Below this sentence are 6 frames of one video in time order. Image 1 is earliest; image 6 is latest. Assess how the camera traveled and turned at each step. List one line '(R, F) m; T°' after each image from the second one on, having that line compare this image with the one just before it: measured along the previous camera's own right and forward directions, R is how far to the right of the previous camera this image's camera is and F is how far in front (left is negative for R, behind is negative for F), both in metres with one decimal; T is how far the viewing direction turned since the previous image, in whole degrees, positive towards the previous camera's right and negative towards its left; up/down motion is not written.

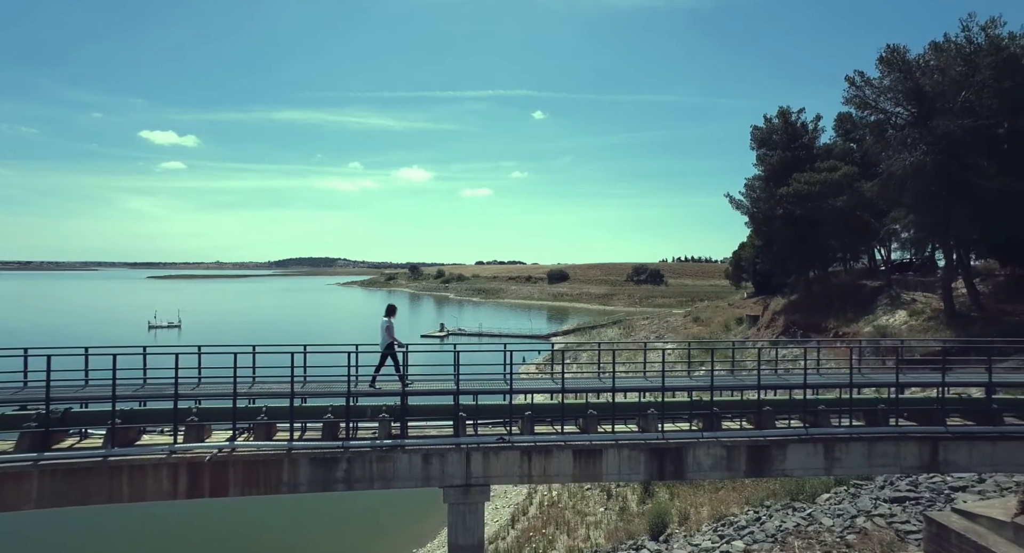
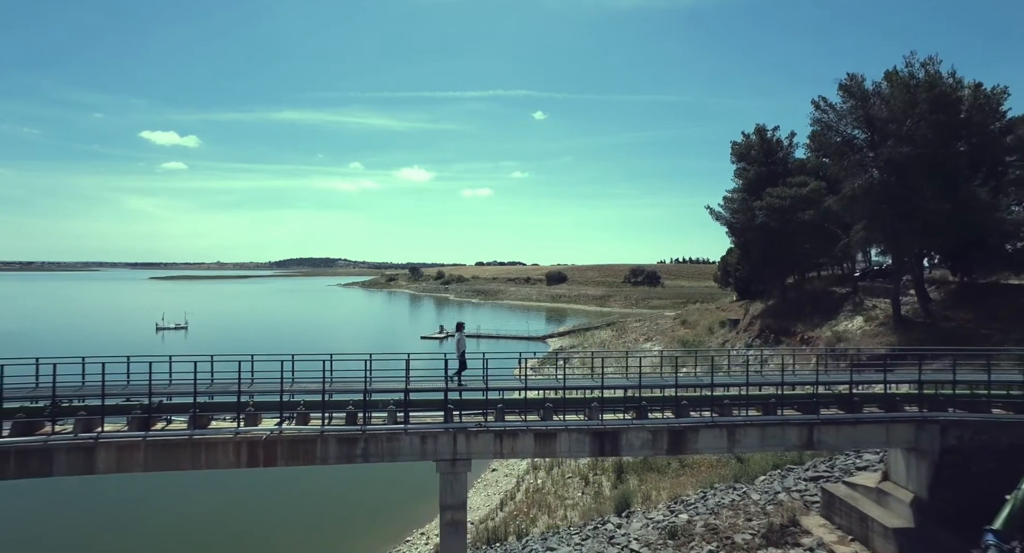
(+0.5, -2.7) m; 0°
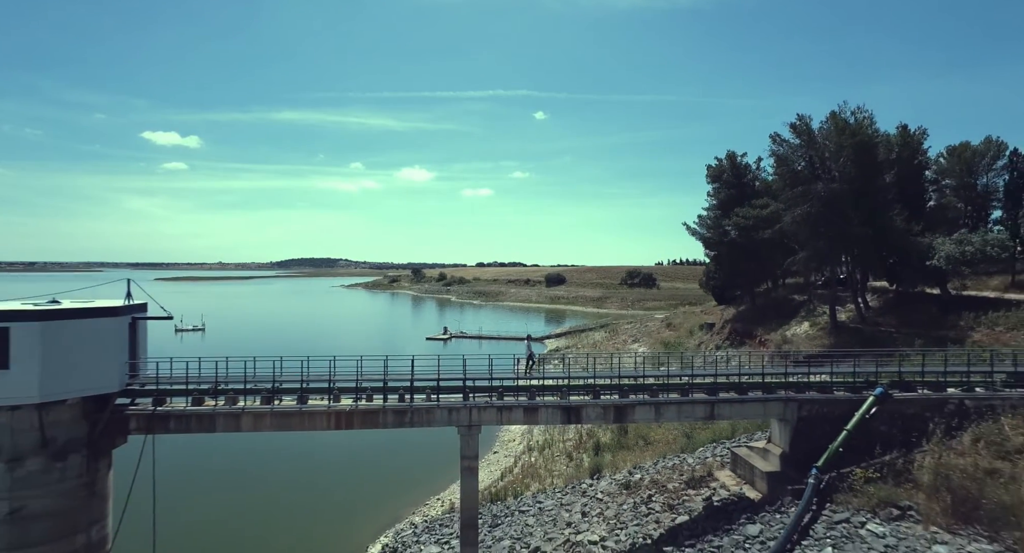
(+0.1, -5.4) m; 0°
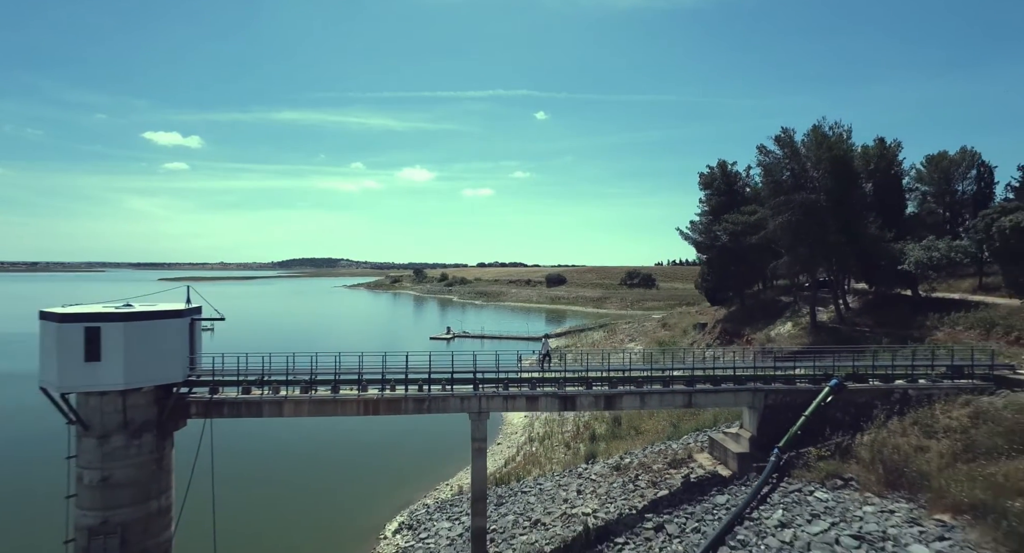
(-0.1, -2.5) m; 0°
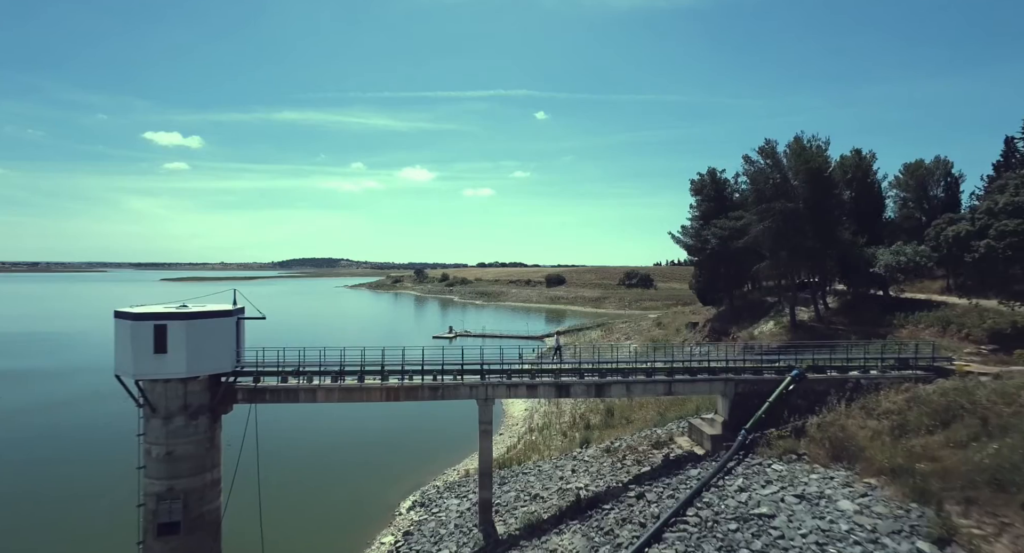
(-0.1, -2.7) m; 0°
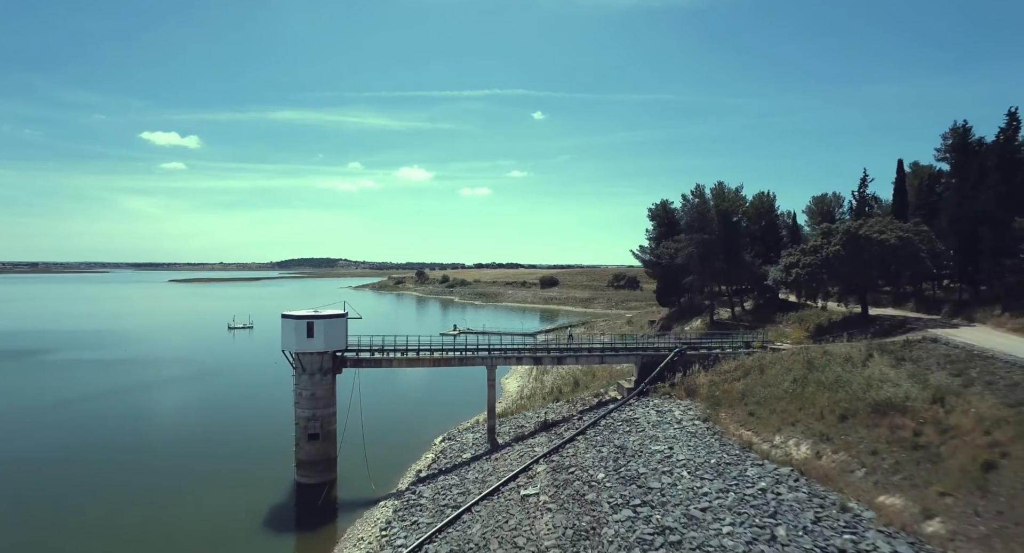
(+0.1, -14.0) m; 0°
